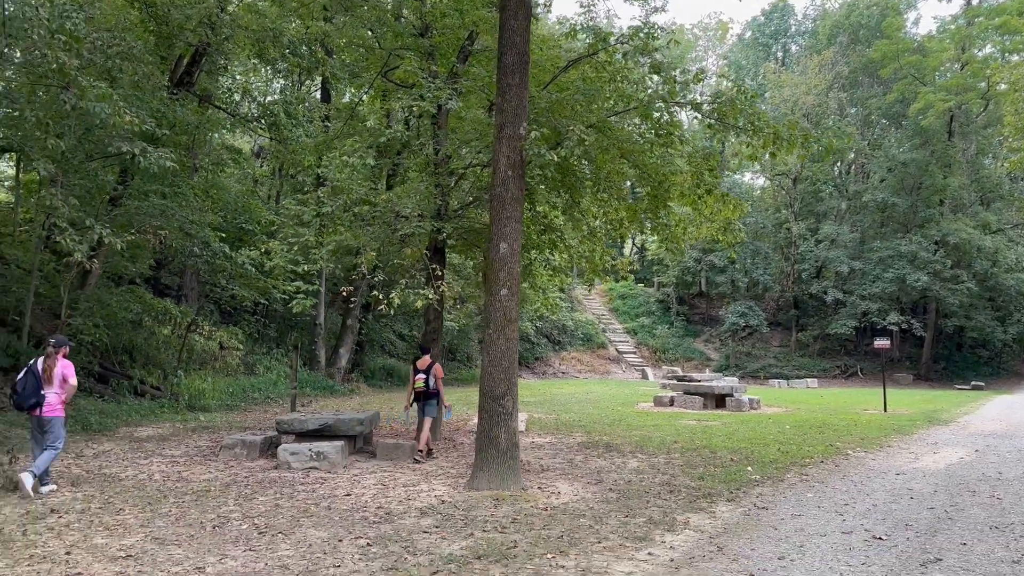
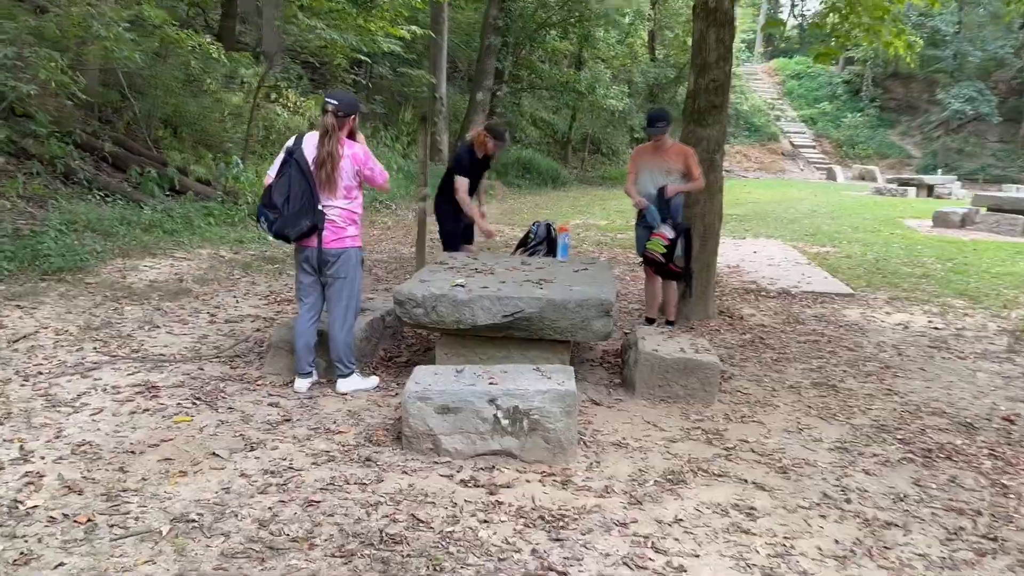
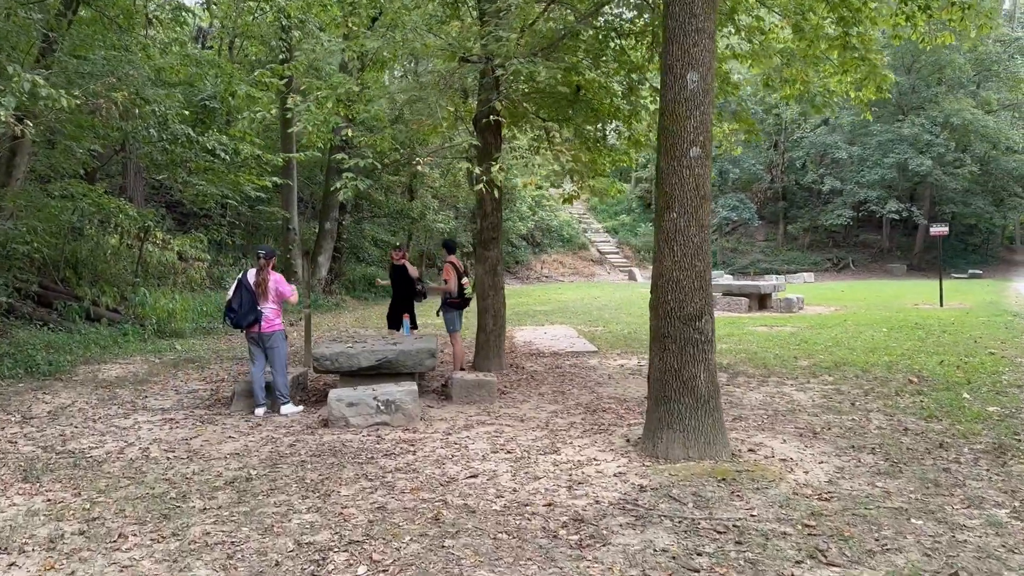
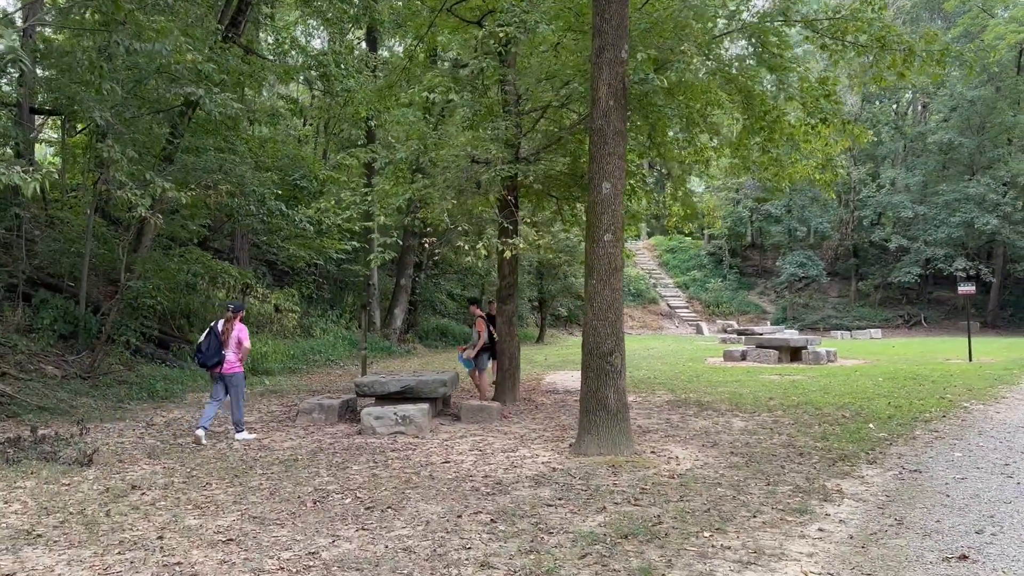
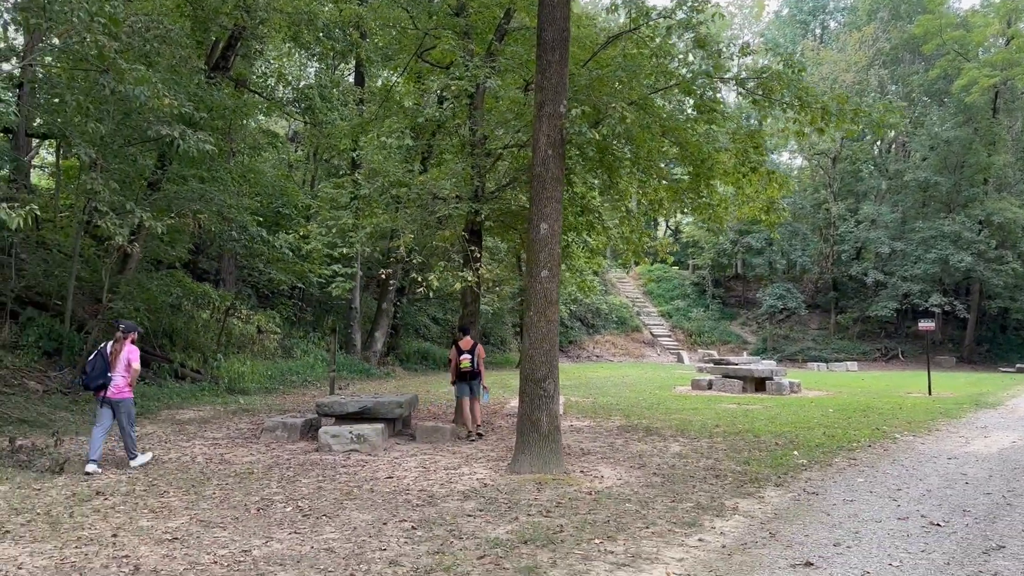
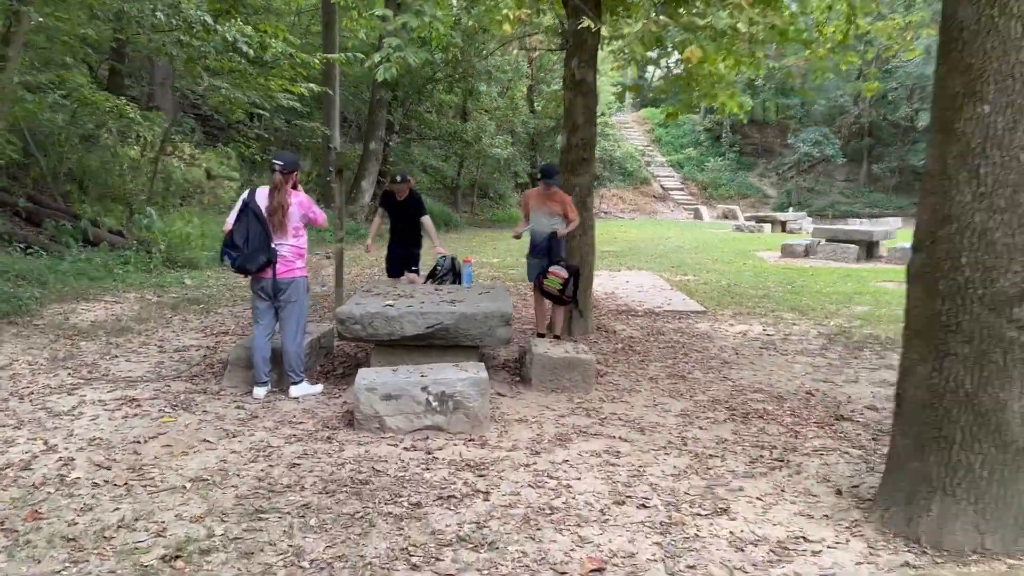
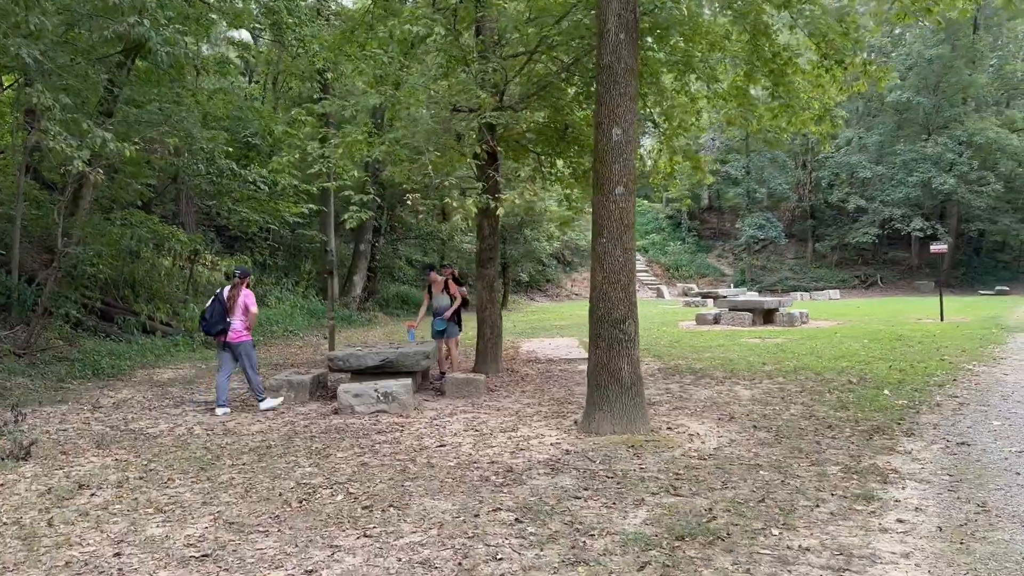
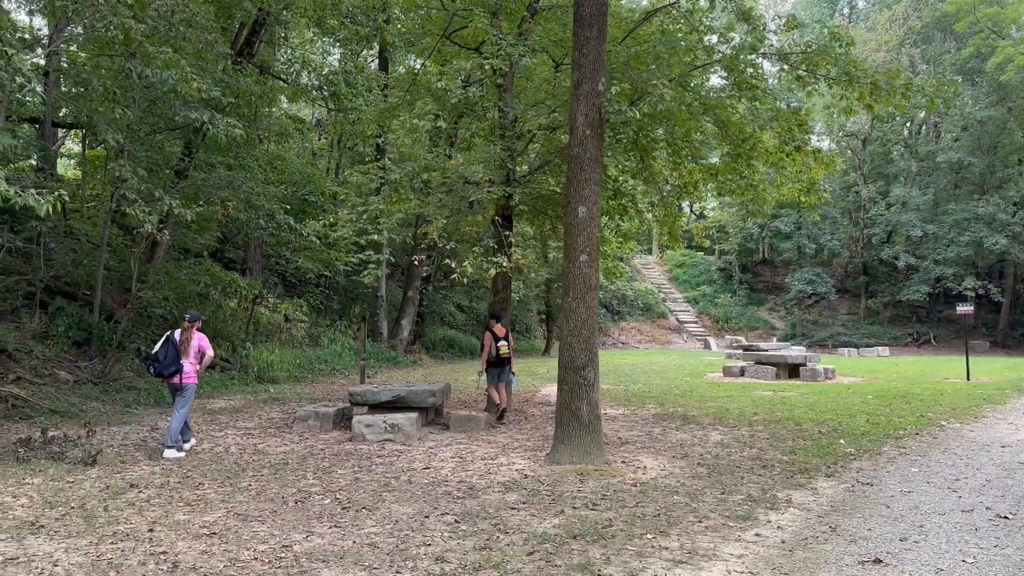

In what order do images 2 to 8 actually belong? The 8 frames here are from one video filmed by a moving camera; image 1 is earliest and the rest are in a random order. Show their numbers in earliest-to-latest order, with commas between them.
5, 8, 4, 7, 3, 6, 2
